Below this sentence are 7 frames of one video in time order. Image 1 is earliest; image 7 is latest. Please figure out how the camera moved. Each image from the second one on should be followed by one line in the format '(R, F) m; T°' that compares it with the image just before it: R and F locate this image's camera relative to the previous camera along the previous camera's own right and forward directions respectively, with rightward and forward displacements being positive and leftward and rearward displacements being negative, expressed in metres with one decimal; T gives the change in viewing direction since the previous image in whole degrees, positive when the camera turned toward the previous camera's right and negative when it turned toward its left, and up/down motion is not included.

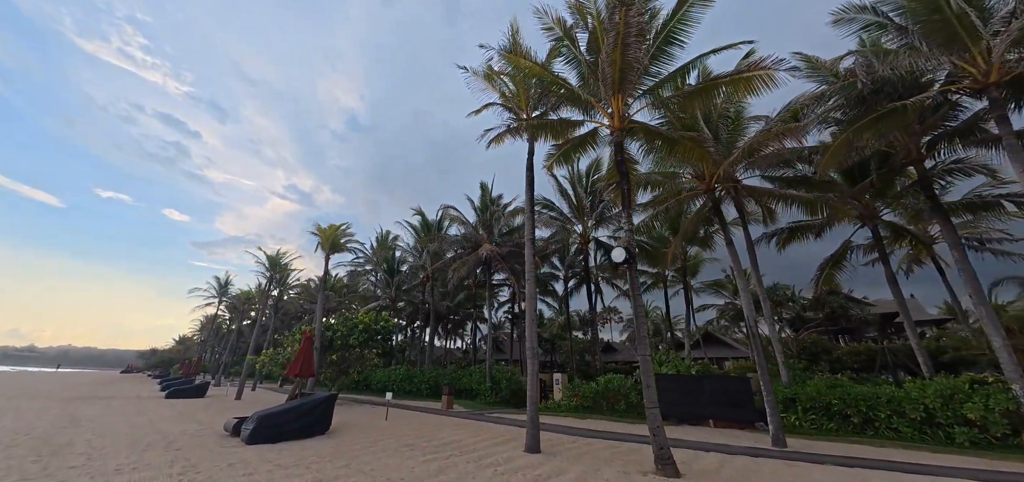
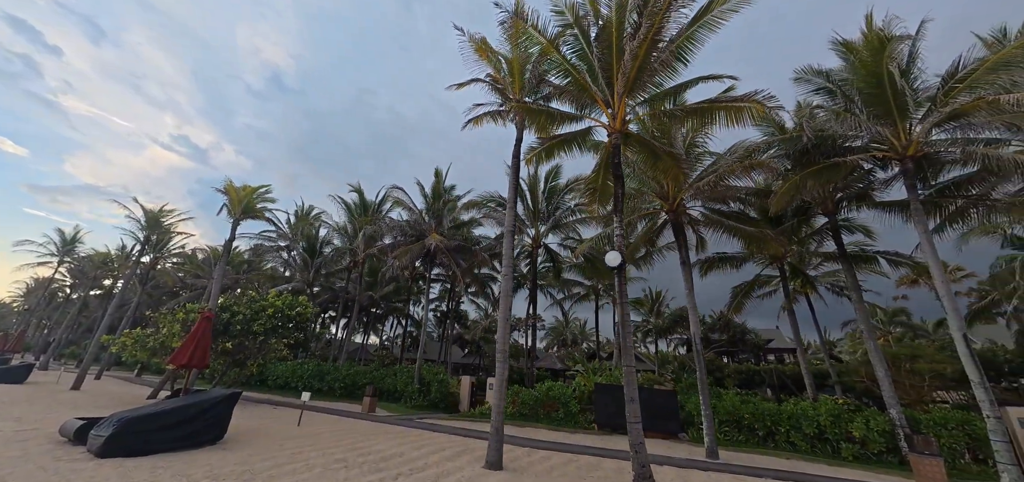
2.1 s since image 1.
(-1.5, +1.0) m; +13°
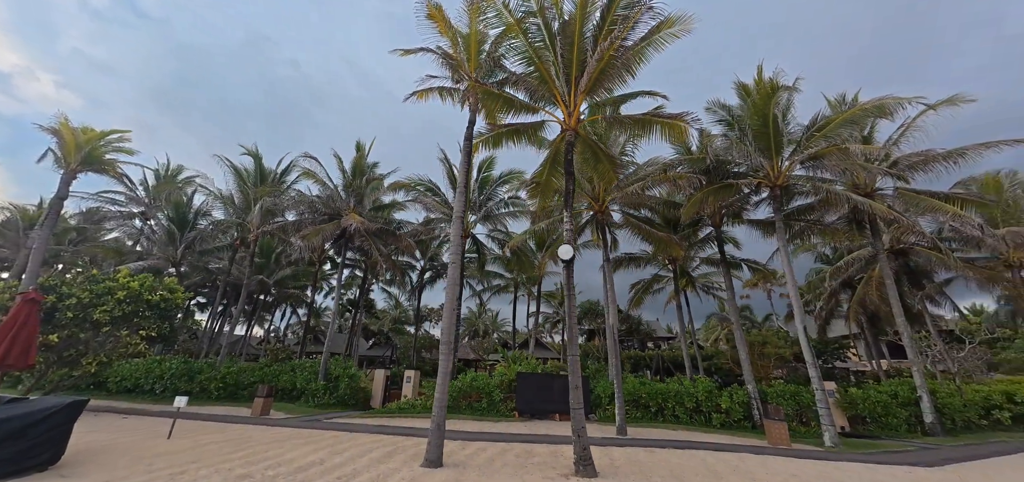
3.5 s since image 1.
(-1.5, +0.4) m; +16°
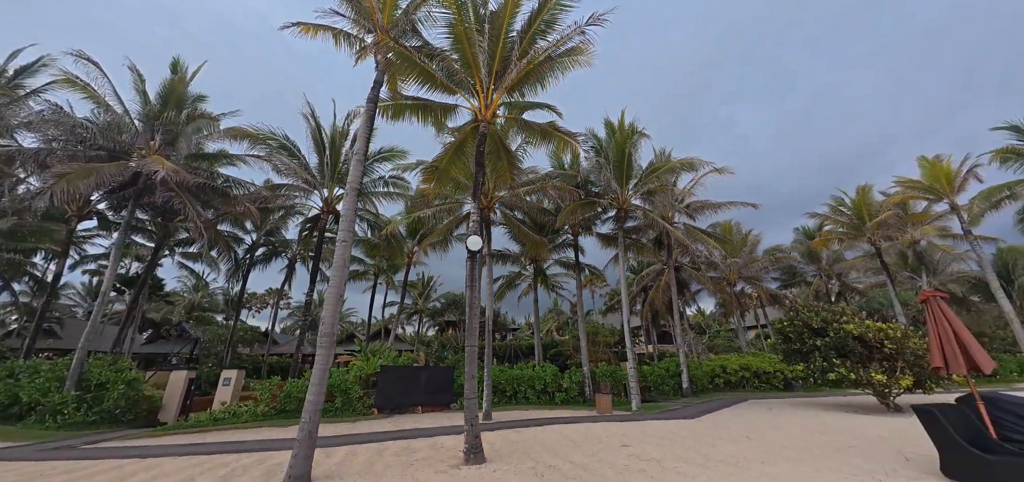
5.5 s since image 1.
(-2.1, +0.7) m; +27°
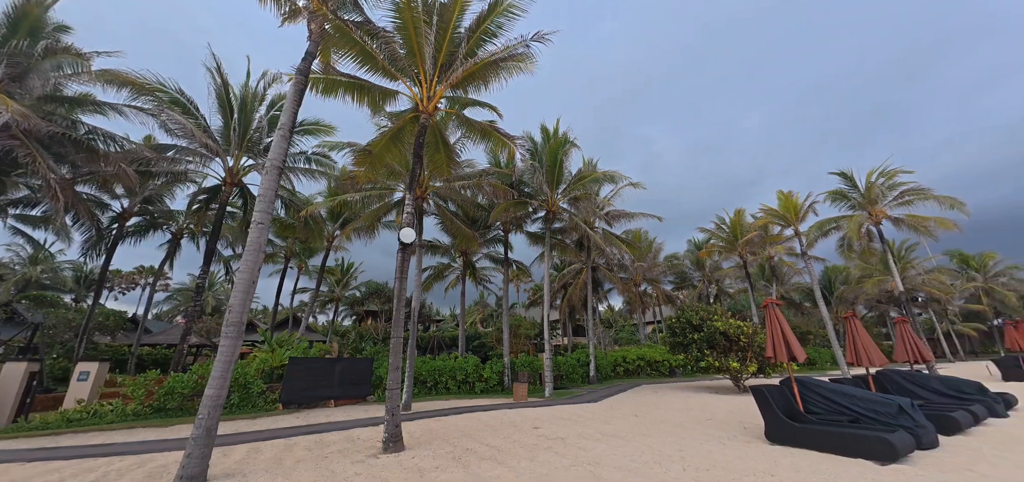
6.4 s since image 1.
(-0.2, -0.2) m; +11°
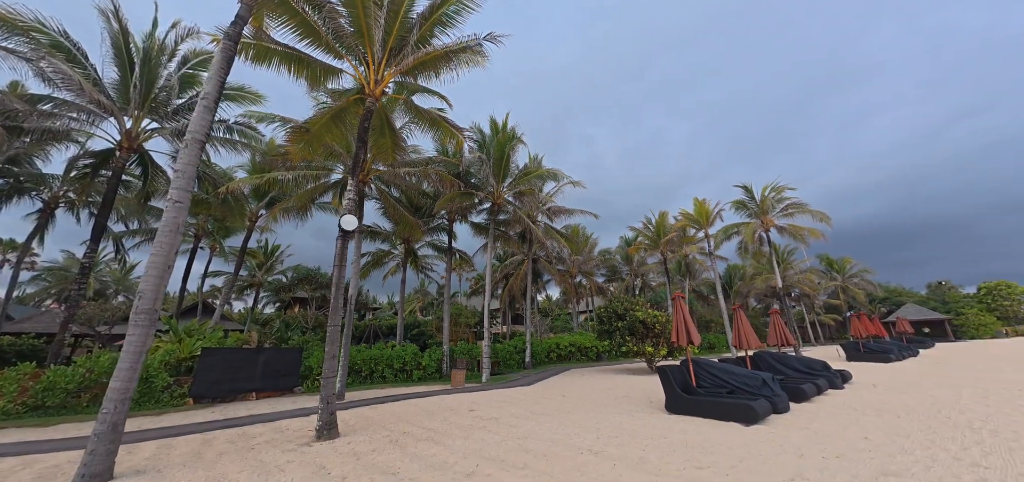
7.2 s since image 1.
(0.0, -0.3) m; +9°
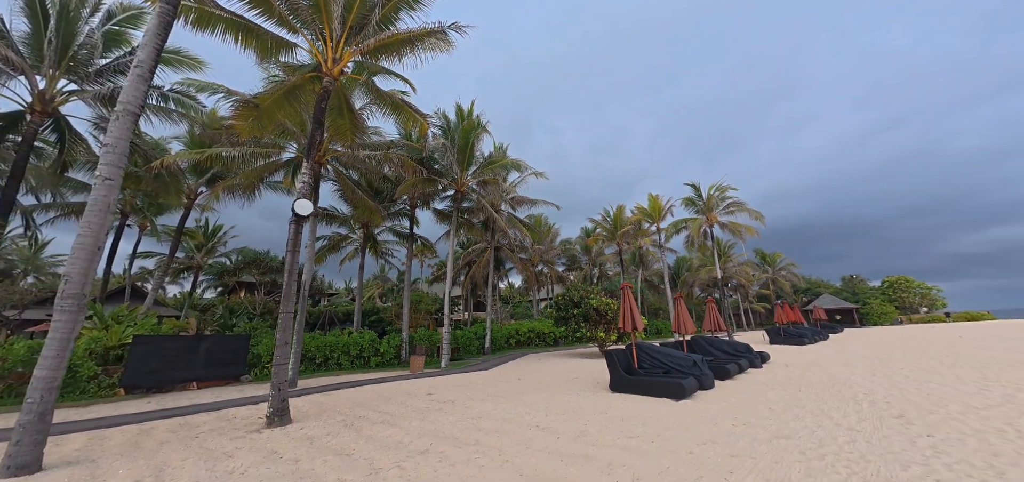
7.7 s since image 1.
(+0.1, -0.2) m; +5°
